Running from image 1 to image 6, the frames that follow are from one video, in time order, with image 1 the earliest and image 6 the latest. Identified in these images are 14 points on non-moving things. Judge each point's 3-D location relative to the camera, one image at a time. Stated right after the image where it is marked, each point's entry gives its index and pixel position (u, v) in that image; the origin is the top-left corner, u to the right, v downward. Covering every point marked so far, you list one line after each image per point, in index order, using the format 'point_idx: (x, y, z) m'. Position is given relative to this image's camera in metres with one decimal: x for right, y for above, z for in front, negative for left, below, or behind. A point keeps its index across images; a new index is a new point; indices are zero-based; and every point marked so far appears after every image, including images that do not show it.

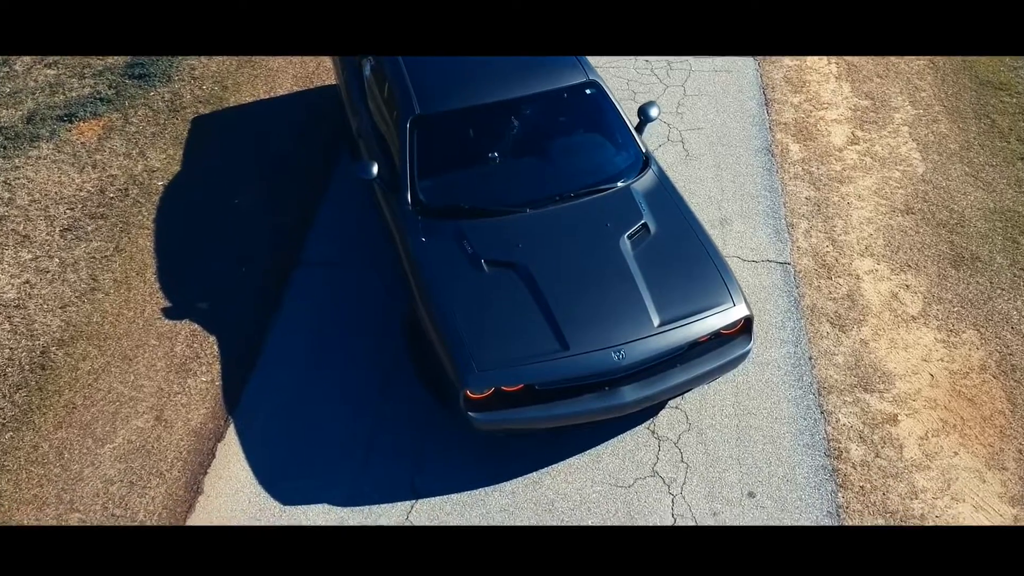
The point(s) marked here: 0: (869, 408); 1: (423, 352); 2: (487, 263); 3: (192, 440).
0: (+2.3, -0.8, +5.7) m
1: (-0.6, -0.4, +5.6) m
2: (-0.2, +0.2, +5.4) m
3: (-2.1, -1.0, +5.7) m
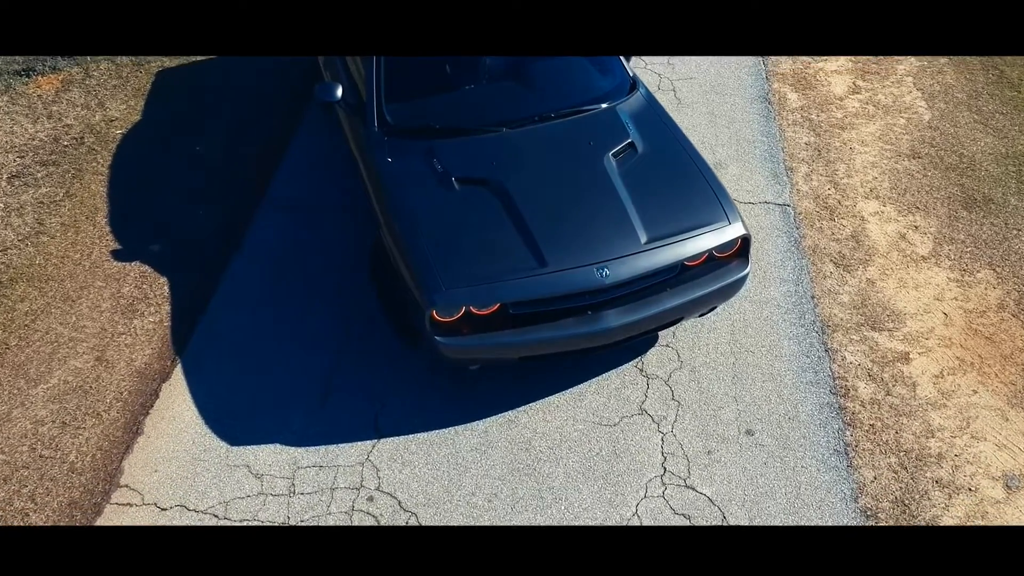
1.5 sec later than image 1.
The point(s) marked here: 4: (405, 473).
0: (+2.2, -0.3, +5.2) m
1: (-0.7, 0.0, +5.1) m
2: (-0.3, +0.6, +4.9) m
3: (-2.2, -0.5, +5.2) m
4: (-0.5, -0.9, +4.5) m
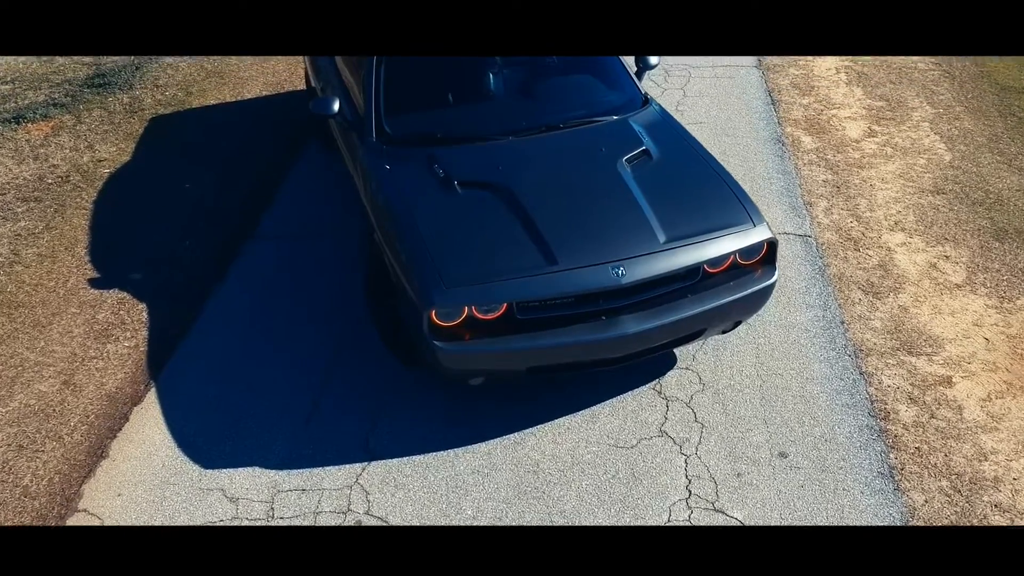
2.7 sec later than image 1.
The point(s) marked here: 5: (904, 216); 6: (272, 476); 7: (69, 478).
0: (+2.2, -0.4, +4.8) m
1: (-0.7, 0.0, +4.7) m
2: (-0.3, +0.5, +4.6) m
3: (-2.2, -0.6, +4.7) m
4: (-0.5, -0.9, +4.0) m
5: (+2.8, +0.5, +6.2) m
6: (-1.1, -0.9, +4.2) m
7: (-2.1, -0.9, +4.3) m
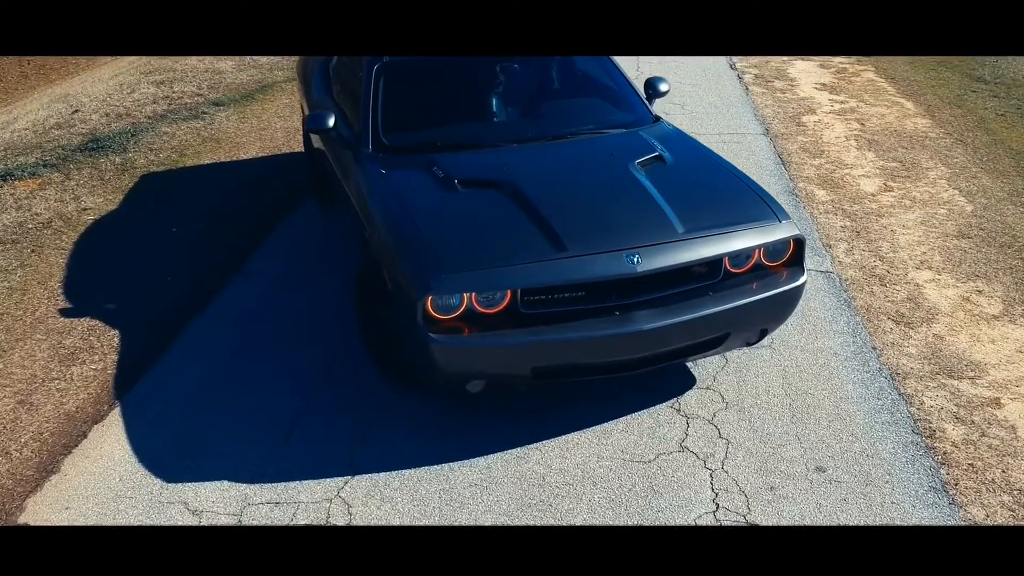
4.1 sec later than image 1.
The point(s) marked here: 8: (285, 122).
0: (+2.2, -0.5, +4.3) m
1: (-0.7, -0.1, +4.4) m
2: (-0.3, +0.5, +4.3) m
3: (-2.2, -0.6, +4.3) m
4: (-0.5, -0.9, +3.5) m
5: (+2.8, +0.2, +5.9) m
6: (-1.1, -0.8, +3.7) m
7: (-2.1, -0.9, +3.8) m
8: (-2.5, +1.8, +9.6) m
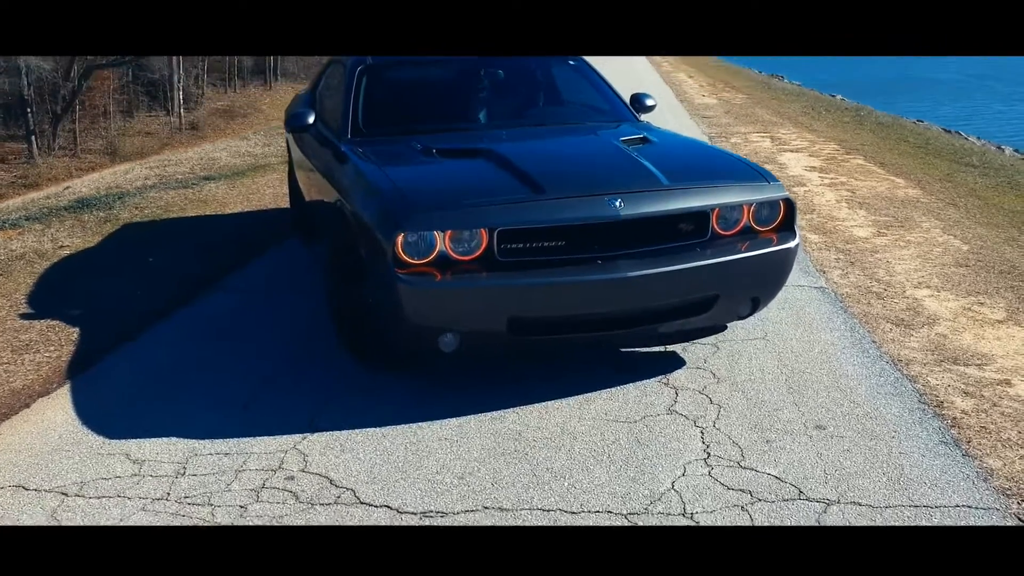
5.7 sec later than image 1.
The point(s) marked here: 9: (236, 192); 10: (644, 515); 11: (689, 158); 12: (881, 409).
0: (+2.1, -0.4, +4.1) m
1: (-0.8, 0.0, +4.1) m
2: (-0.3, +0.6, +4.2) m
3: (-2.3, -0.5, +4.0) m
4: (-0.6, -0.6, +3.2) m
5: (+2.7, +0.1, +5.8) m
6: (-1.2, -0.6, +3.4) m
7: (-2.2, -0.6, +3.4) m
8: (-2.6, +1.1, +9.7) m
9: (-3.0, +1.1, +9.7) m
10: (+0.4, -0.7, +2.8) m
11: (+0.8, +0.6, +4.1) m
12: (+1.5, -0.5, +3.6) m
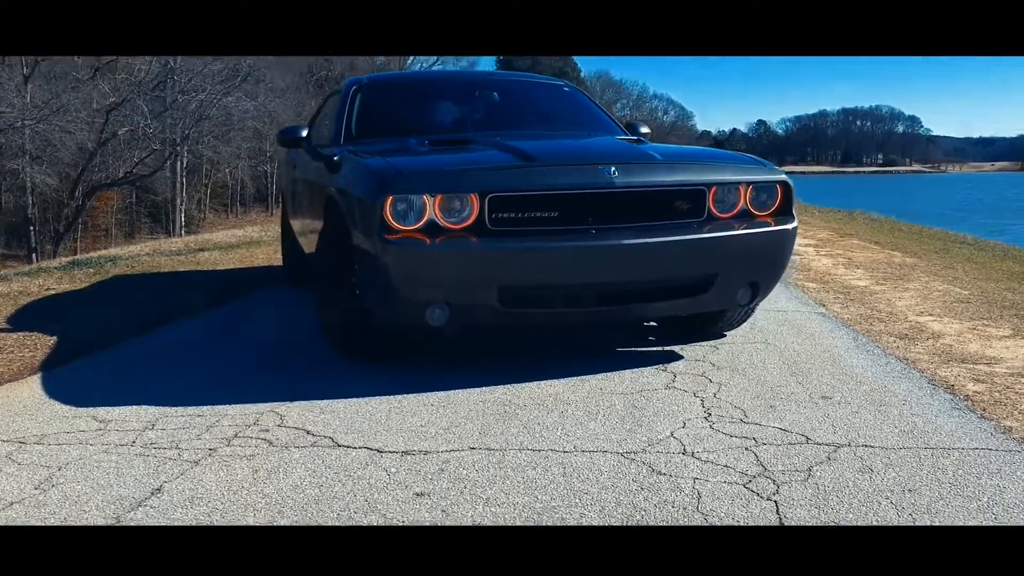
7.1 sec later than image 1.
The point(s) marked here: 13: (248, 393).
0: (+2.1, -0.4, +3.9) m
1: (-0.8, +0.1, +4.0) m
2: (-0.4, +0.6, +4.2) m
3: (-2.3, -0.4, +3.8) m
4: (-0.6, -0.5, +3.0) m
5: (+2.6, -0.1, +5.7) m
6: (-1.3, -0.4, +3.2) m
7: (-2.3, -0.5, +3.2) m
8: (-2.6, +0.4, +9.6) m
9: (-3.1, +0.4, +9.7) m
10: (+0.4, -0.5, +2.6) m
11: (+0.8, +0.6, +4.1) m
12: (+1.5, -0.4, +3.4) m
13: (-1.1, -0.4, +3.5) m
